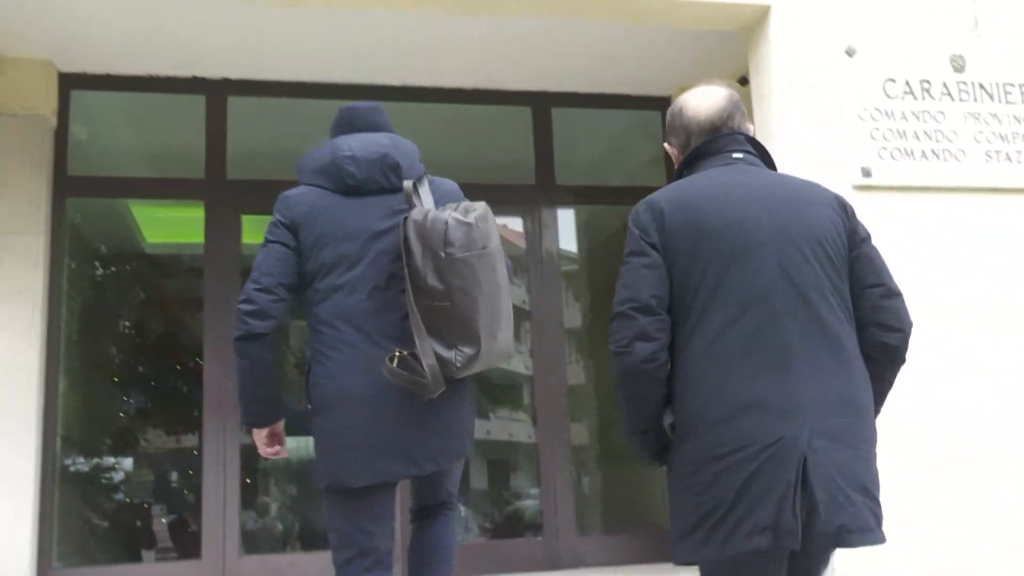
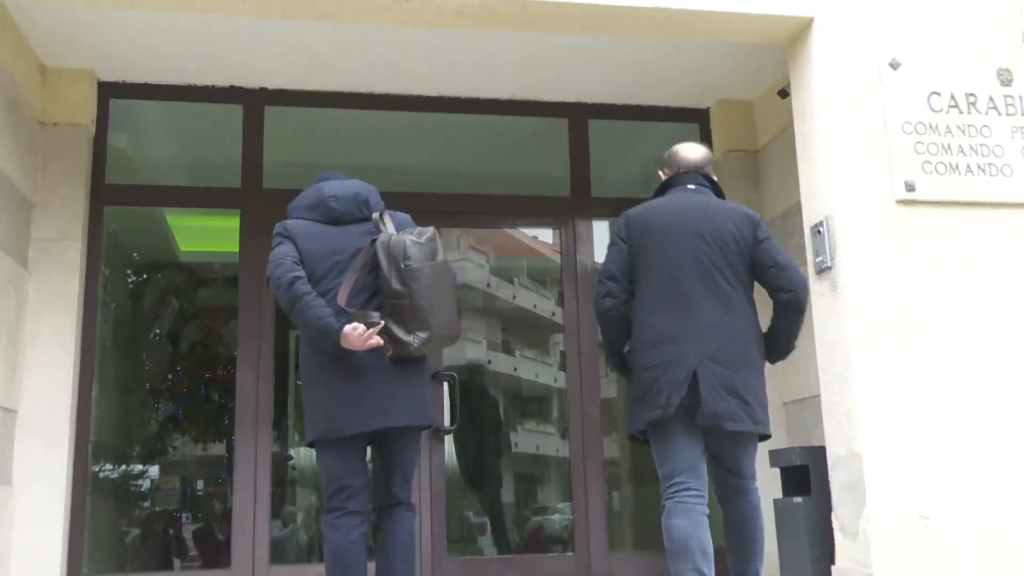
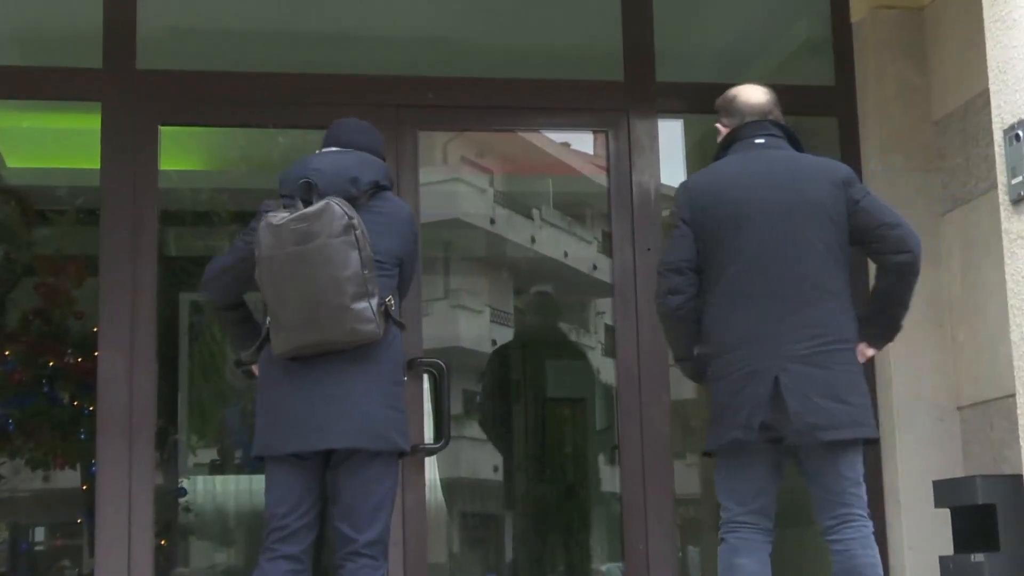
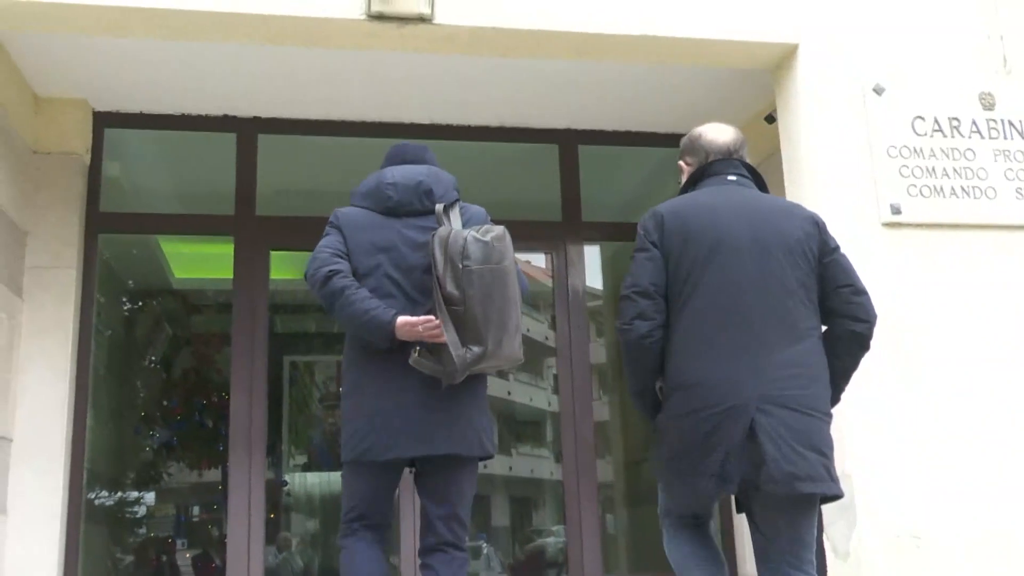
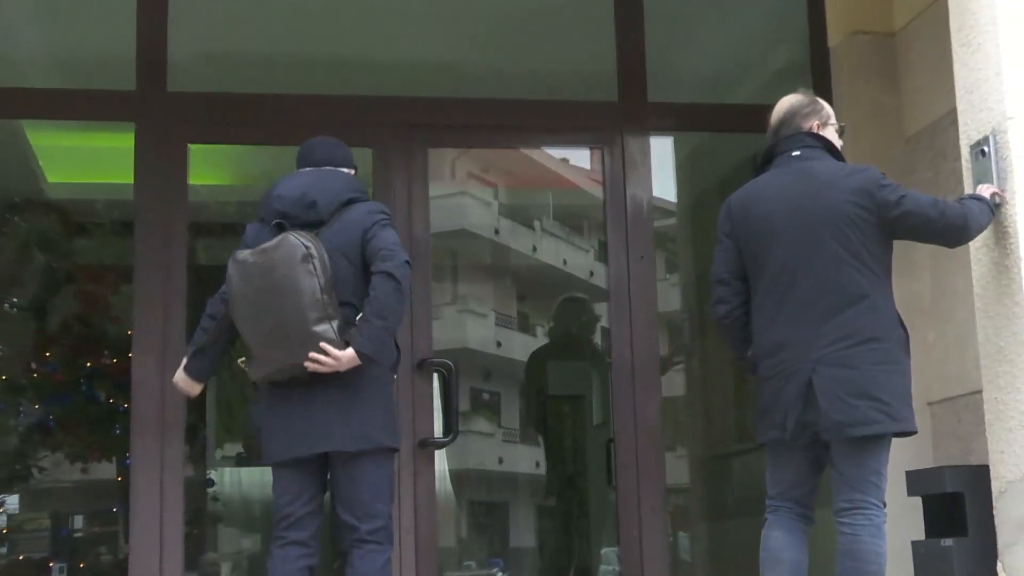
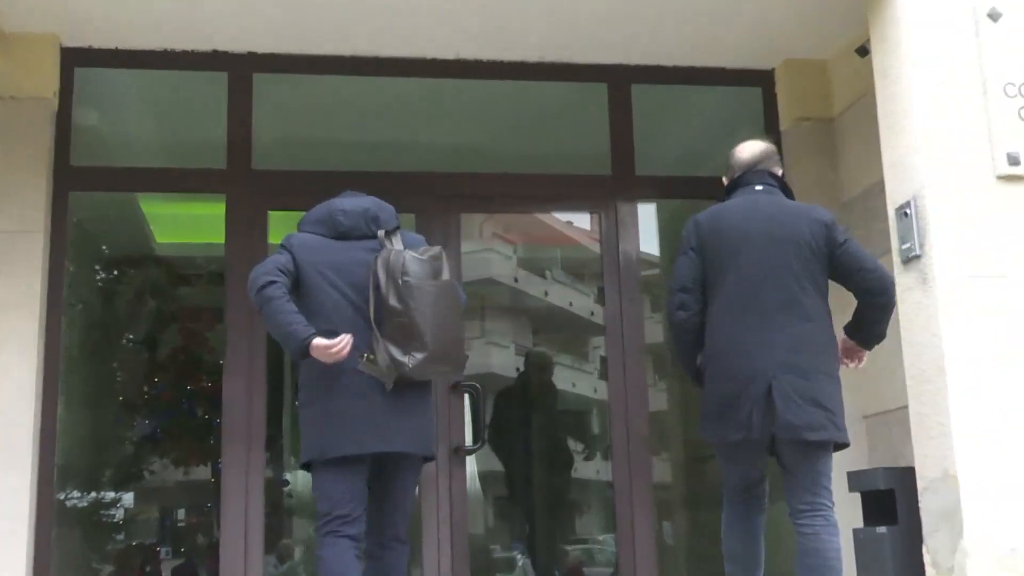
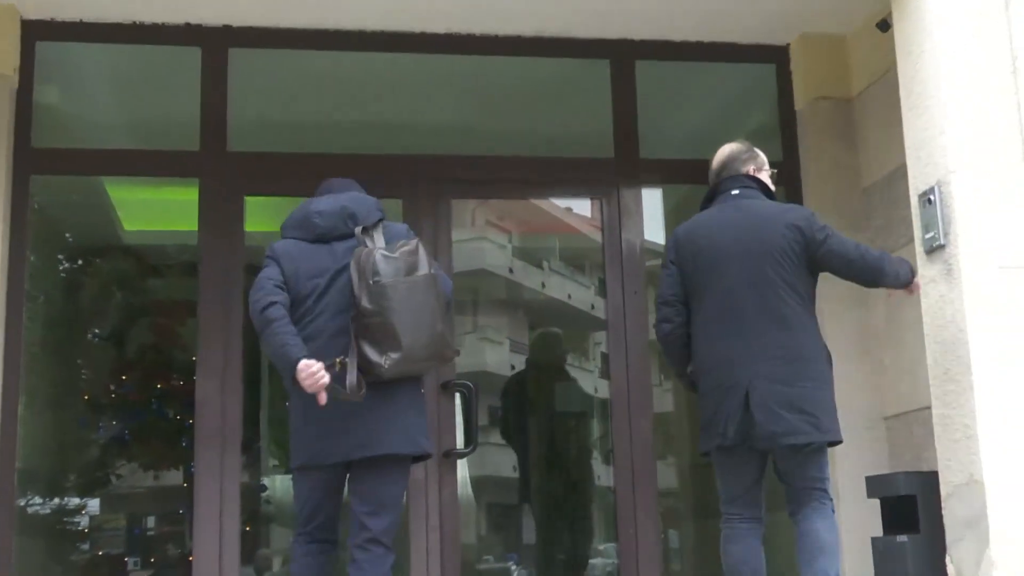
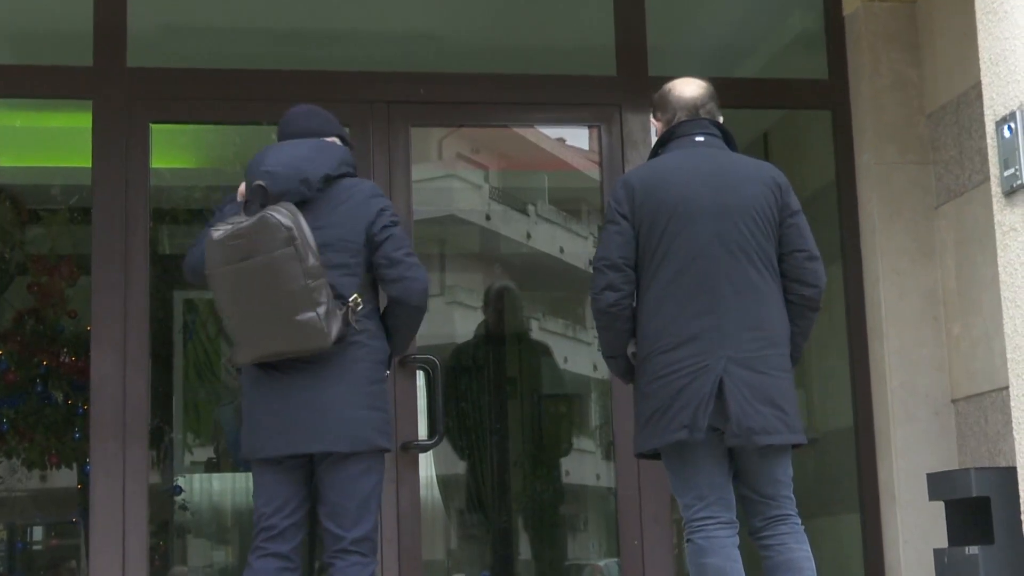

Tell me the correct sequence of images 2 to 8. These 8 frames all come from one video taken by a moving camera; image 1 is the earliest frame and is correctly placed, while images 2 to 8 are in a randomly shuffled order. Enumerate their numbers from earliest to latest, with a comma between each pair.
4, 2, 6, 7, 5, 3, 8
